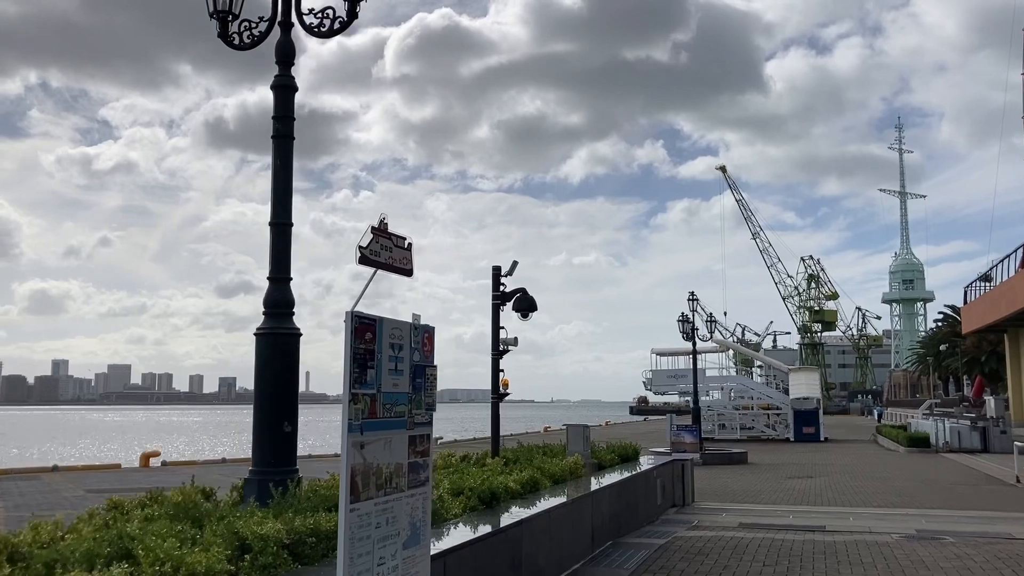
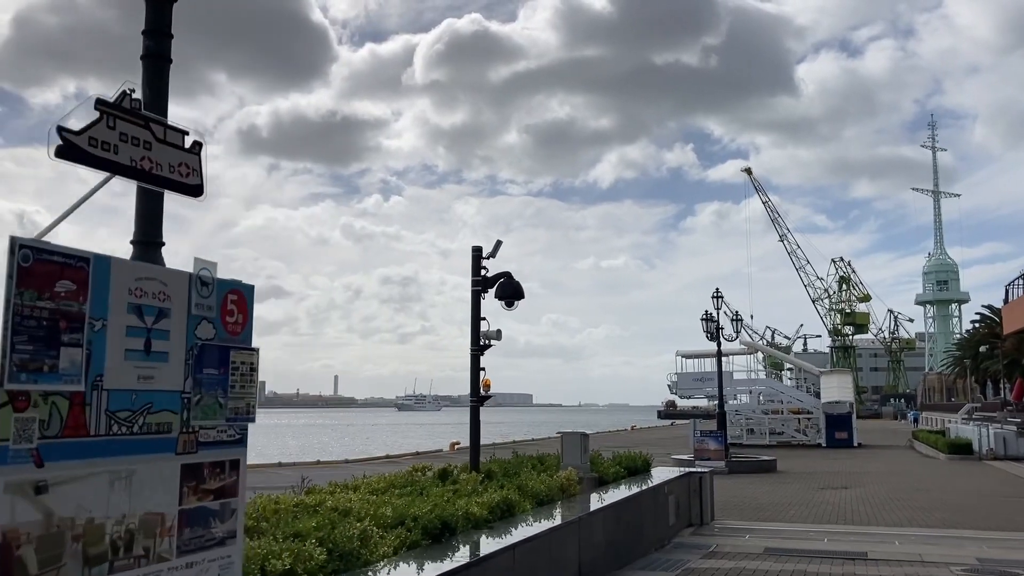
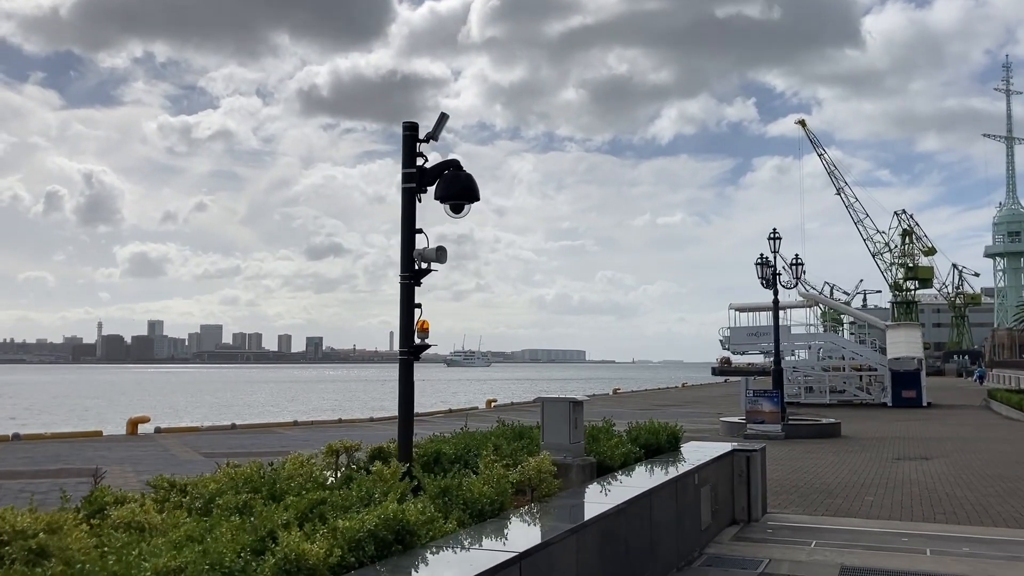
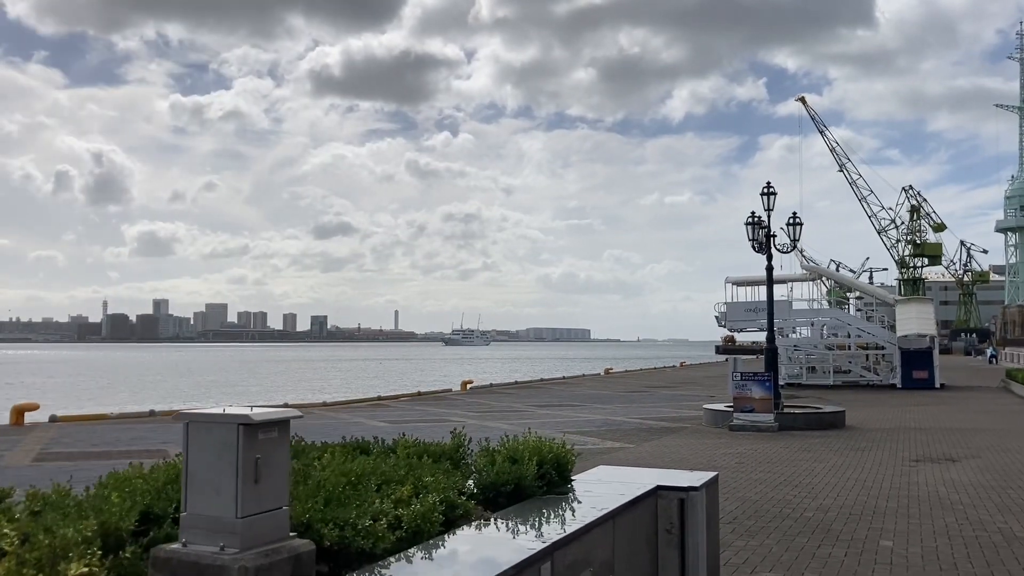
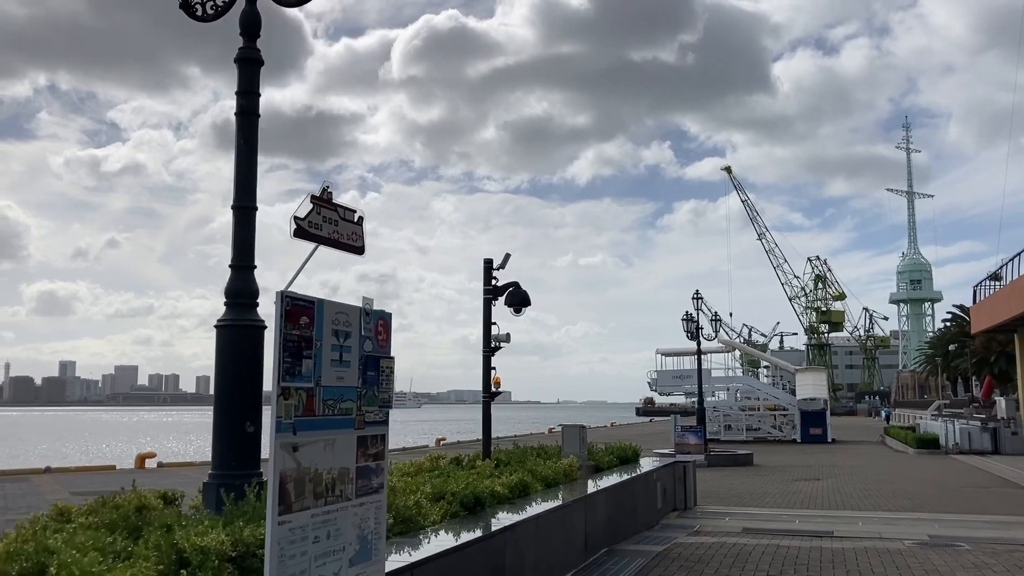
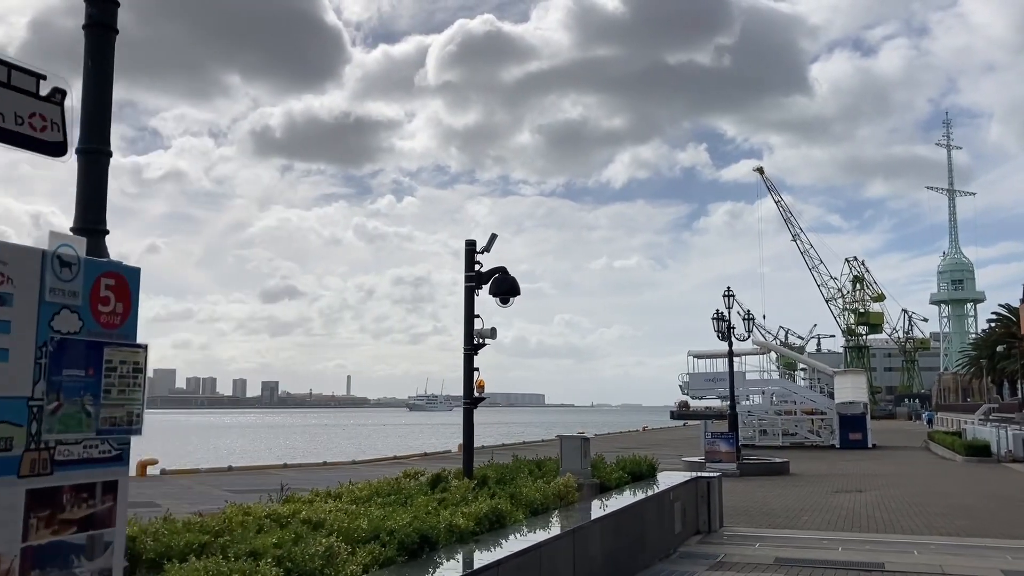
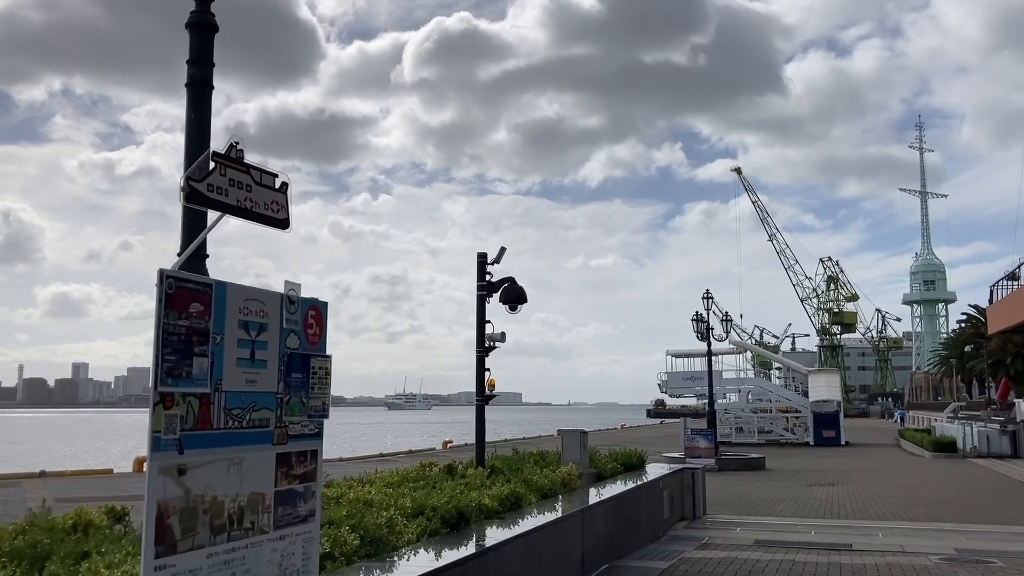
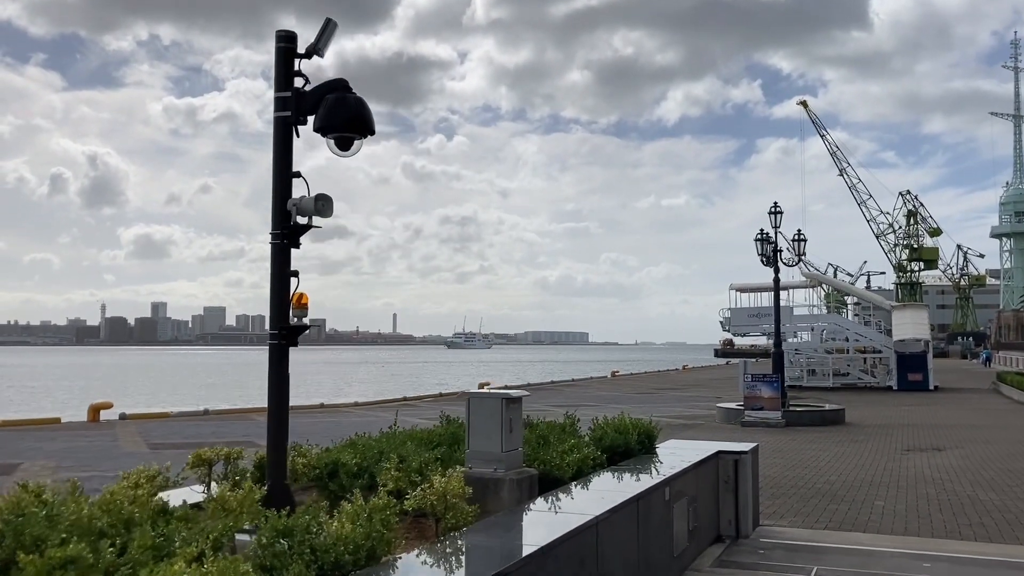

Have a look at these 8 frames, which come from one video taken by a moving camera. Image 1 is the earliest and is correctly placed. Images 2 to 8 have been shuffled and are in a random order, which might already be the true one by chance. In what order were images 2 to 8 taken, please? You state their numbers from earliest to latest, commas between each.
5, 7, 2, 6, 3, 8, 4
